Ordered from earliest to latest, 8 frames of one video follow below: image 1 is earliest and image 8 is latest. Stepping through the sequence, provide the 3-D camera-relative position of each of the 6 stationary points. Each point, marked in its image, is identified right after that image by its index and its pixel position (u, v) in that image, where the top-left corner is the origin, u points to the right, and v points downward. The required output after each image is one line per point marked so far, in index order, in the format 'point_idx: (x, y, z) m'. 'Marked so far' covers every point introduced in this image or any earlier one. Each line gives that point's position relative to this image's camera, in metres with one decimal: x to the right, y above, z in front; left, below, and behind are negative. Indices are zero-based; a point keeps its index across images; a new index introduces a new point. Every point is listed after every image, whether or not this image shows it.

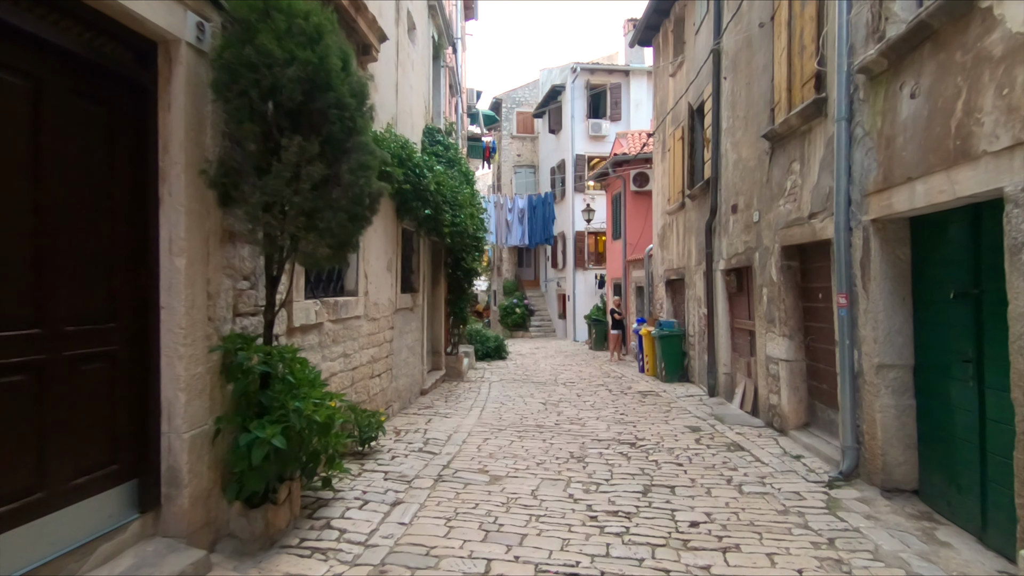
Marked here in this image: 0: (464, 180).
0: (-0.9, +1.9, +9.7) m
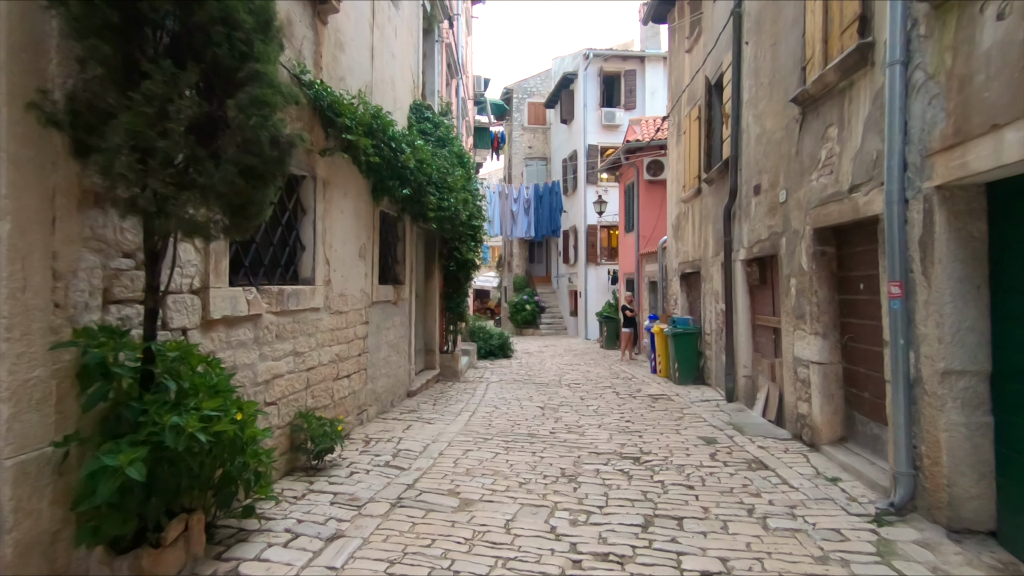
0: (-0.9, +2.1, +8.8) m
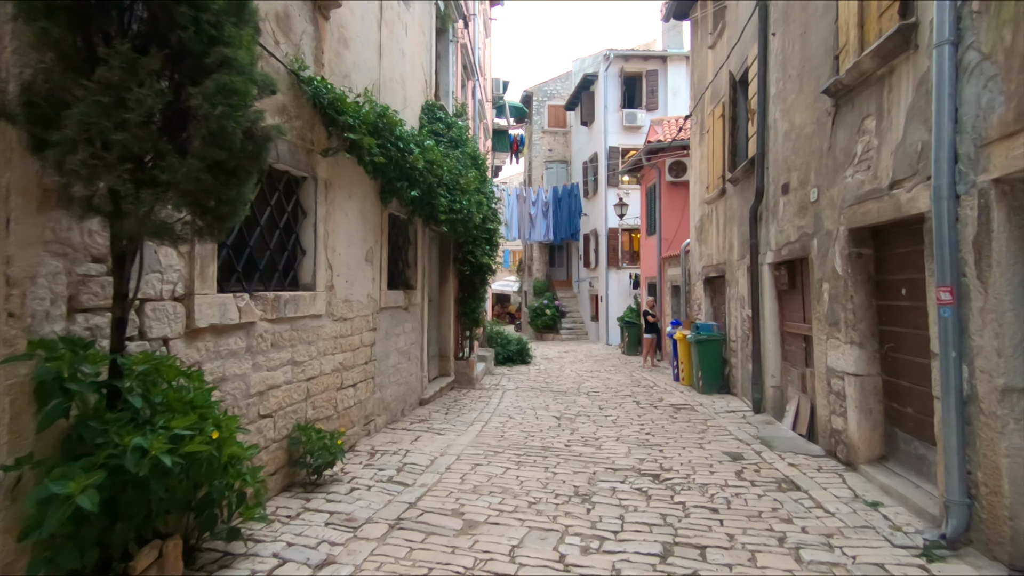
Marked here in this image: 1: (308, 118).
0: (-0.7, +2.0, +8.6) m
1: (-1.7, +1.4, +4.7) m
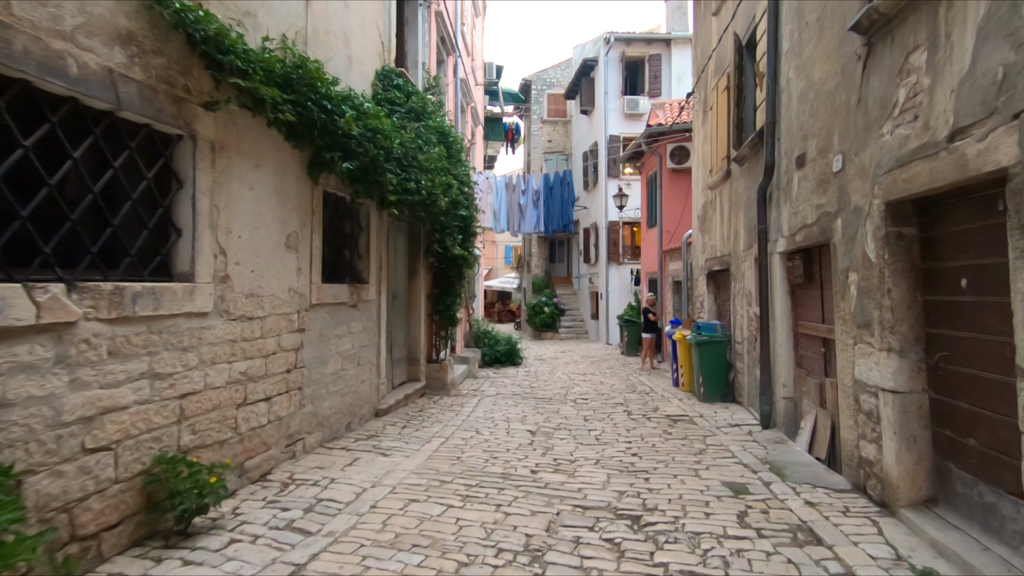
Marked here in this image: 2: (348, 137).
0: (-1.1, +2.1, +7.5) m
1: (-2.2, +1.5, +3.6) m
2: (-1.5, +1.4, +5.2) m
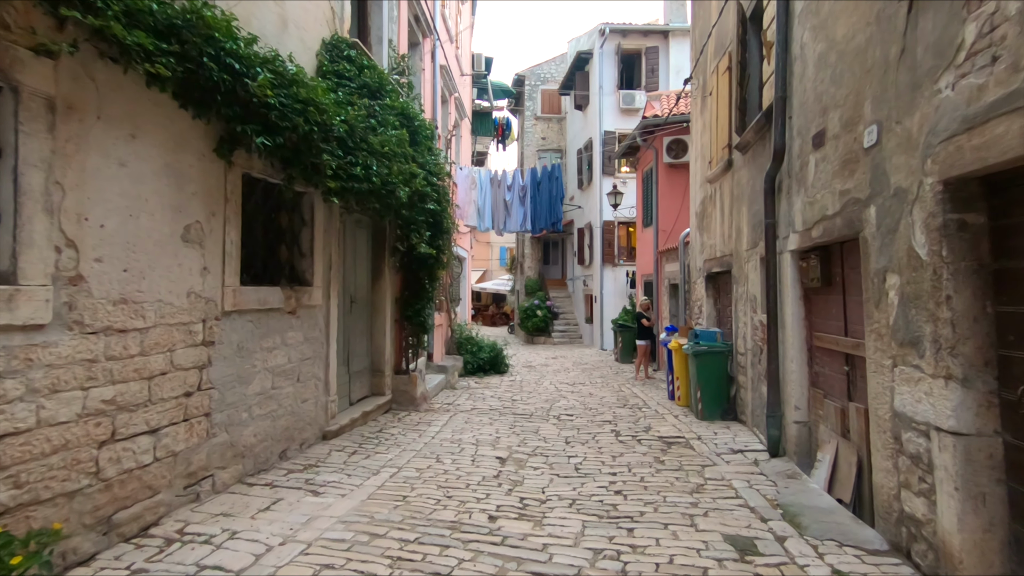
0: (-1.4, +2.0, +6.6) m
1: (-2.5, +1.5, +2.6) m
2: (-1.9, +1.4, +4.2) m
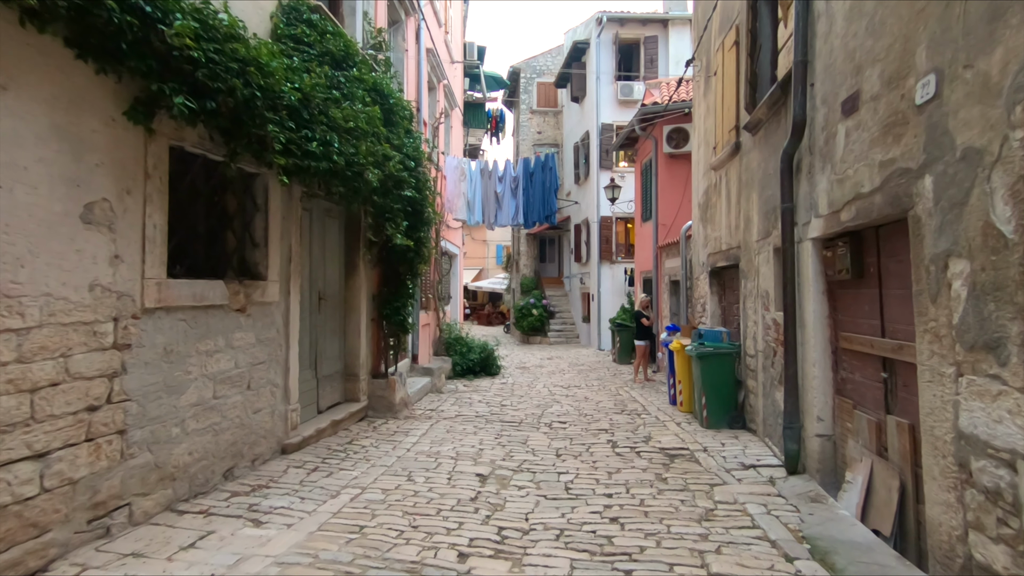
0: (-1.6, +2.1, +5.8) m
1: (-2.7, +1.5, +1.9) m
2: (-2.1, +1.4, +3.5) m
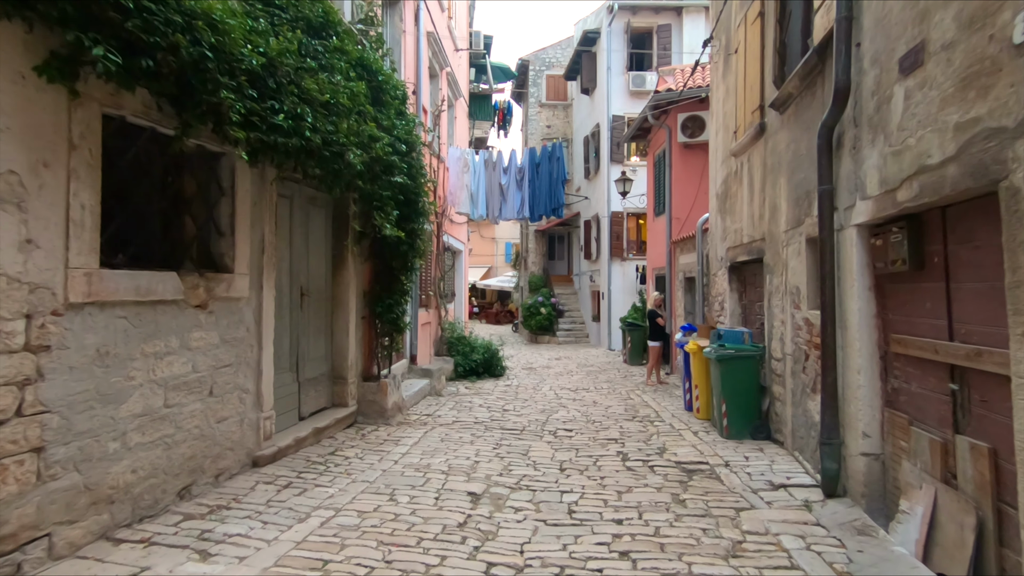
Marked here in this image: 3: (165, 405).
0: (-1.6, +2.1, +5.2) m
1: (-2.8, +1.6, +1.4) m
2: (-2.1, +1.5, +2.9) m
3: (-2.5, -0.8, +3.9) m
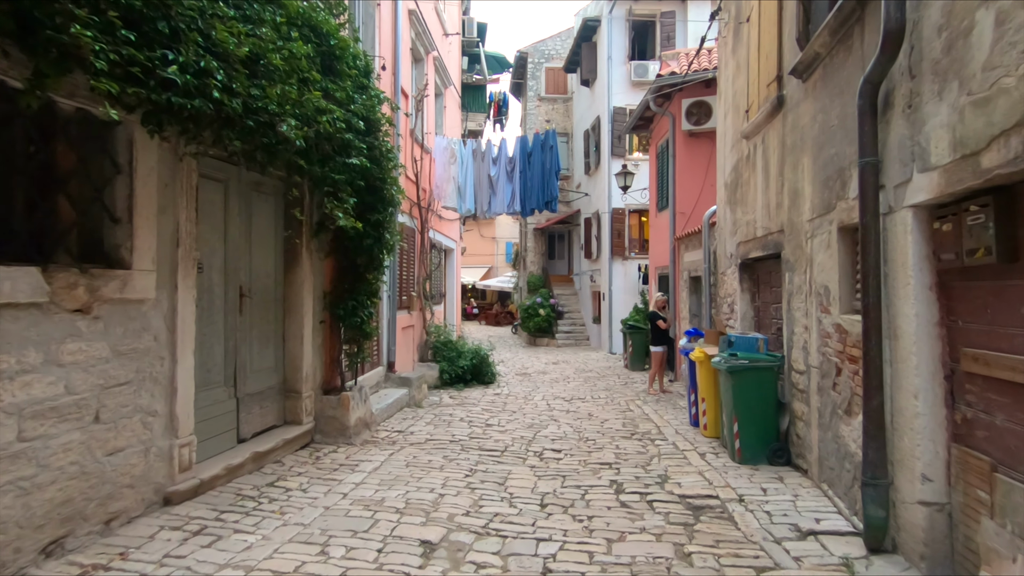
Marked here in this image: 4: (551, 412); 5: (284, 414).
0: (-1.8, +2.1, +4.4) m
1: (-3.0, +1.6, +0.5) m
2: (-2.4, +1.5, +2.1) m
3: (-2.7, -0.8, +3.1) m
4: (+0.6, -1.9, +8.4) m
5: (-2.4, -1.3, +5.9) m
